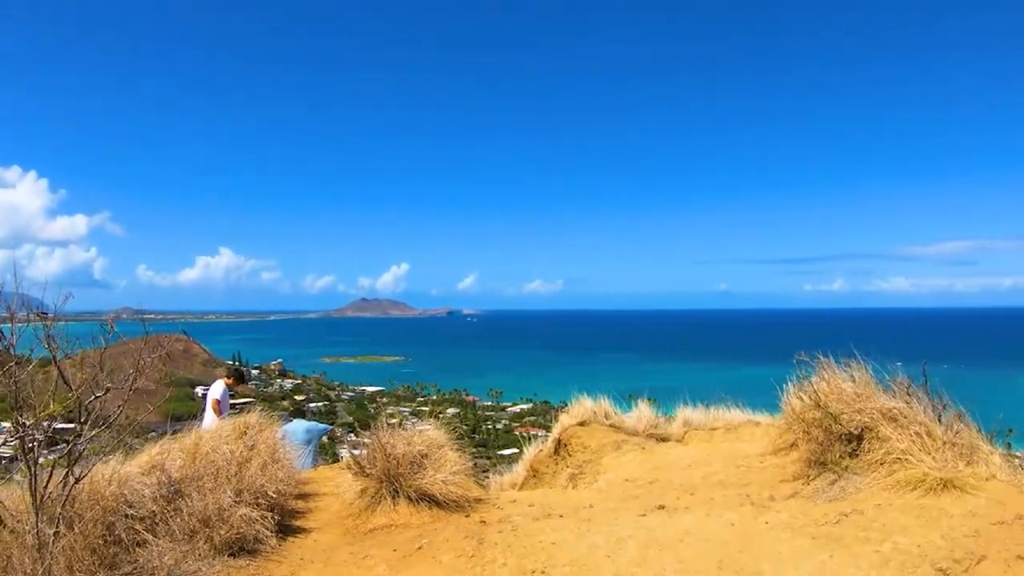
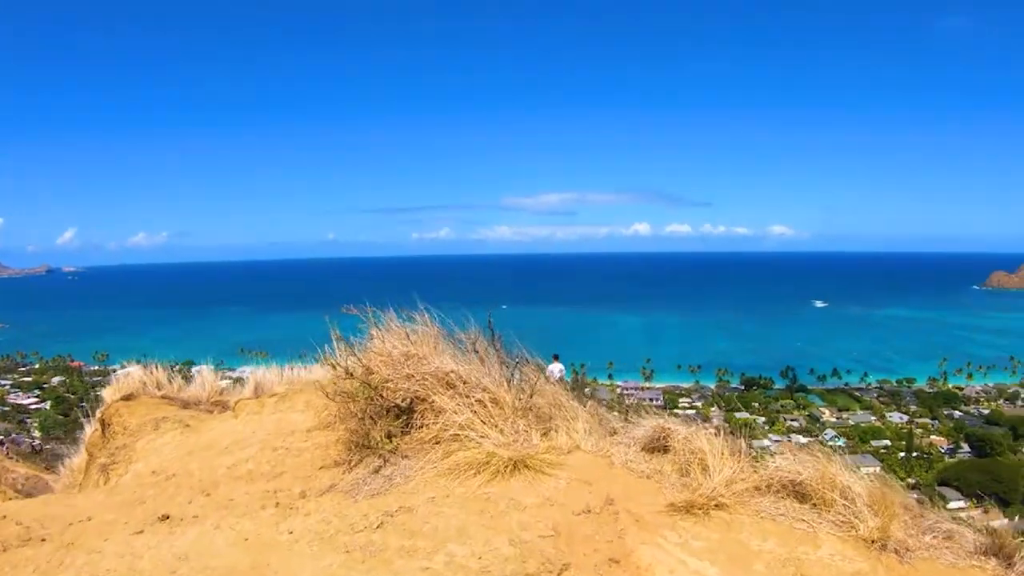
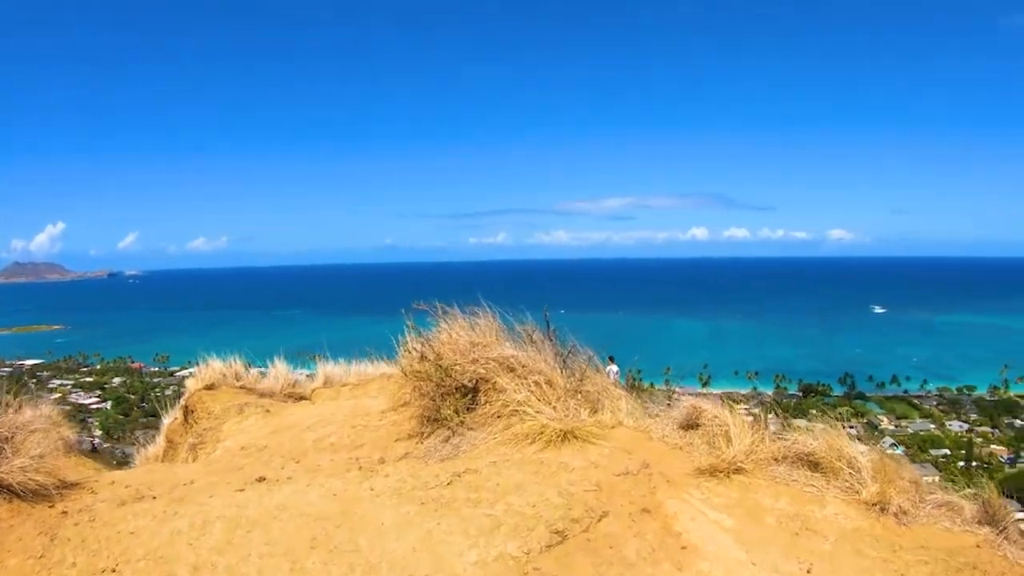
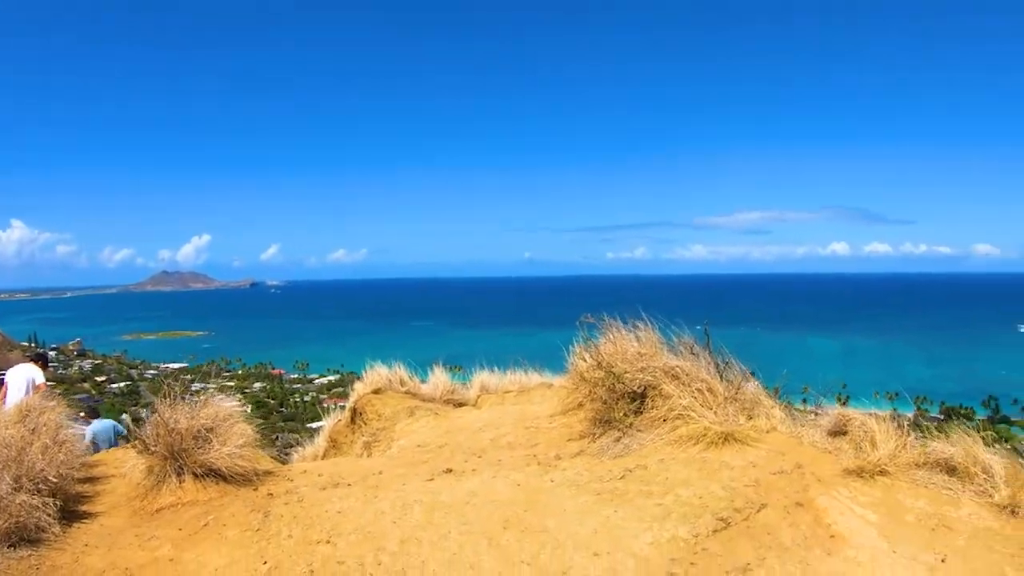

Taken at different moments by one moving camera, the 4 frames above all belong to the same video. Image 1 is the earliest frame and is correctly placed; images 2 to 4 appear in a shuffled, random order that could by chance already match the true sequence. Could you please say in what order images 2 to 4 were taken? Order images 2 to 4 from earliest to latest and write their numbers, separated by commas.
4, 3, 2
